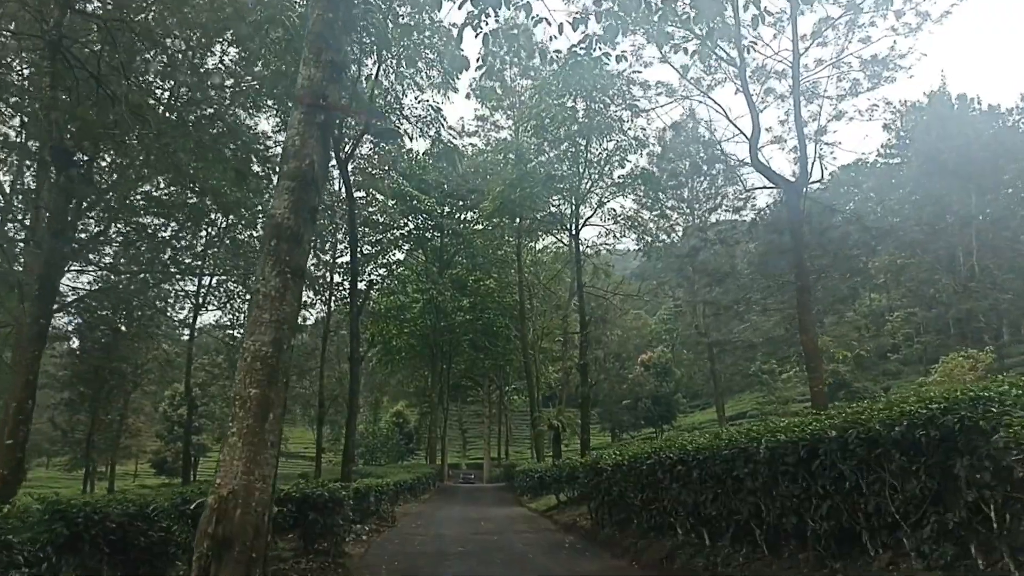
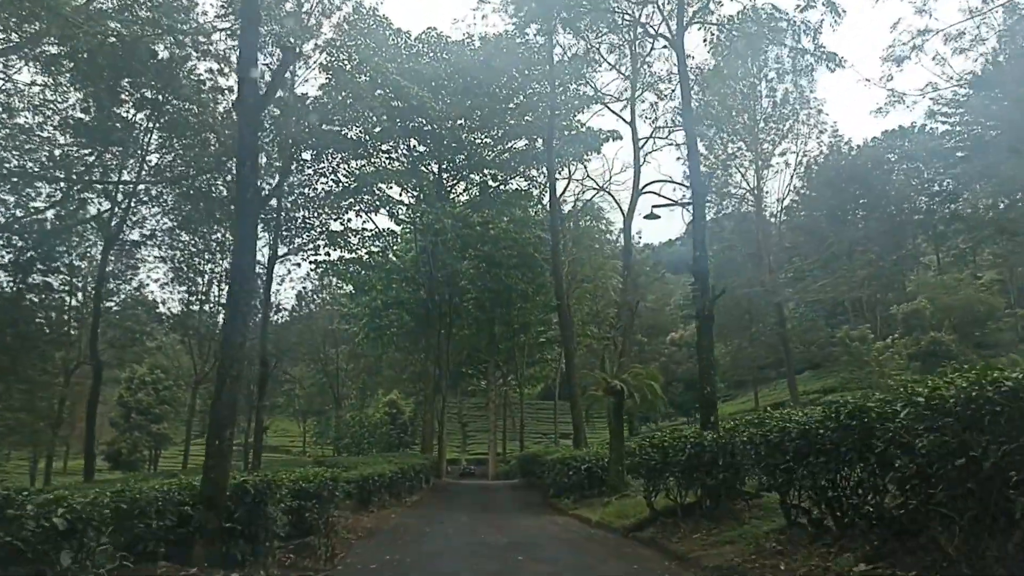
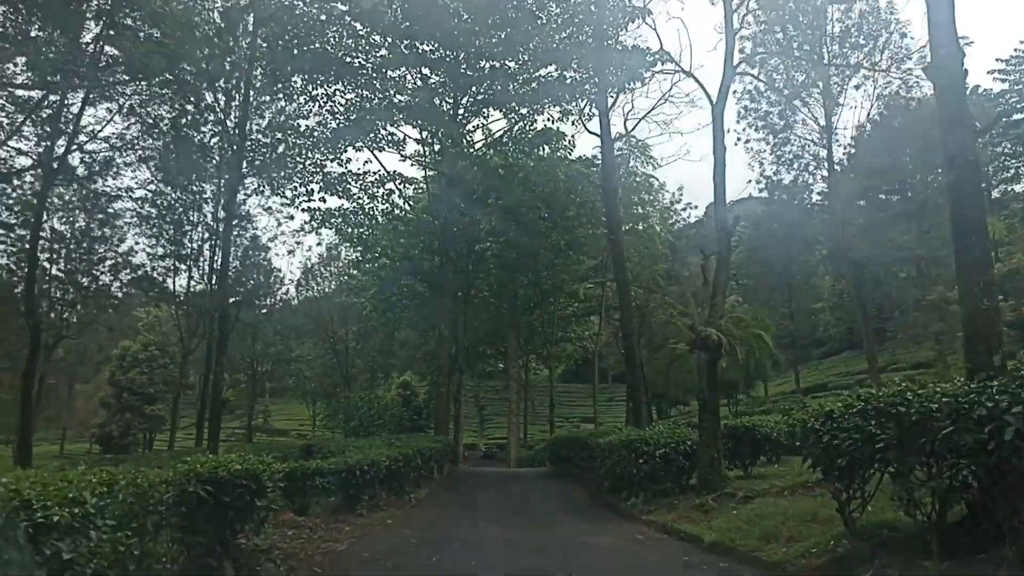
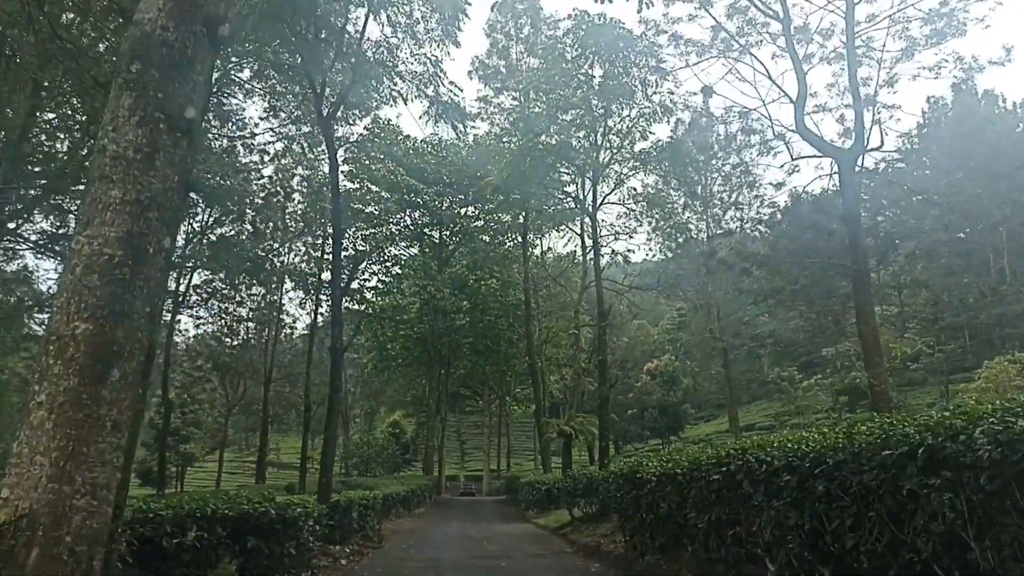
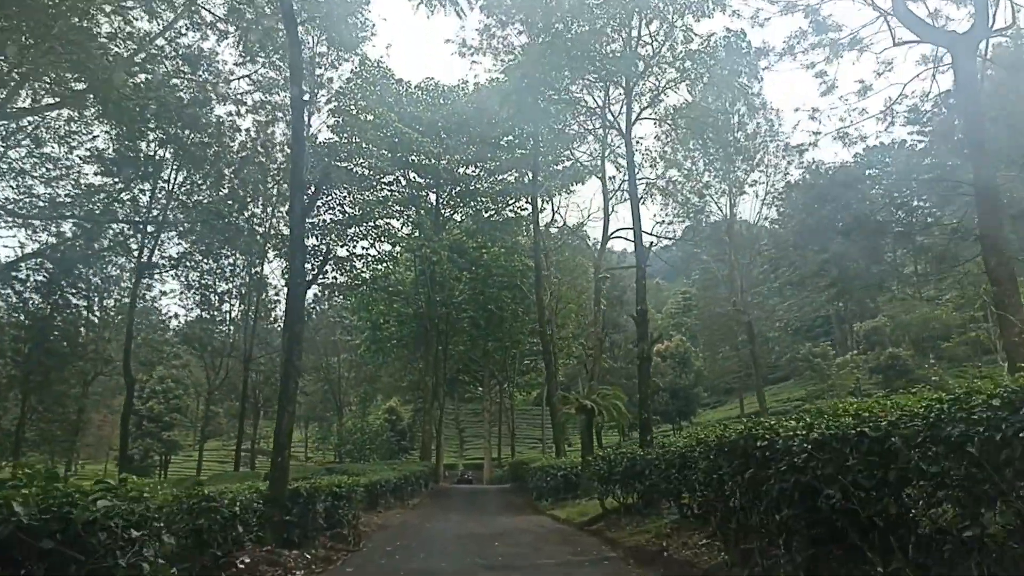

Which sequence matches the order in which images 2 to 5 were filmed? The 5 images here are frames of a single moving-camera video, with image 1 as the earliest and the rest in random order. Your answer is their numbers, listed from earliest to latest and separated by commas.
4, 5, 2, 3
